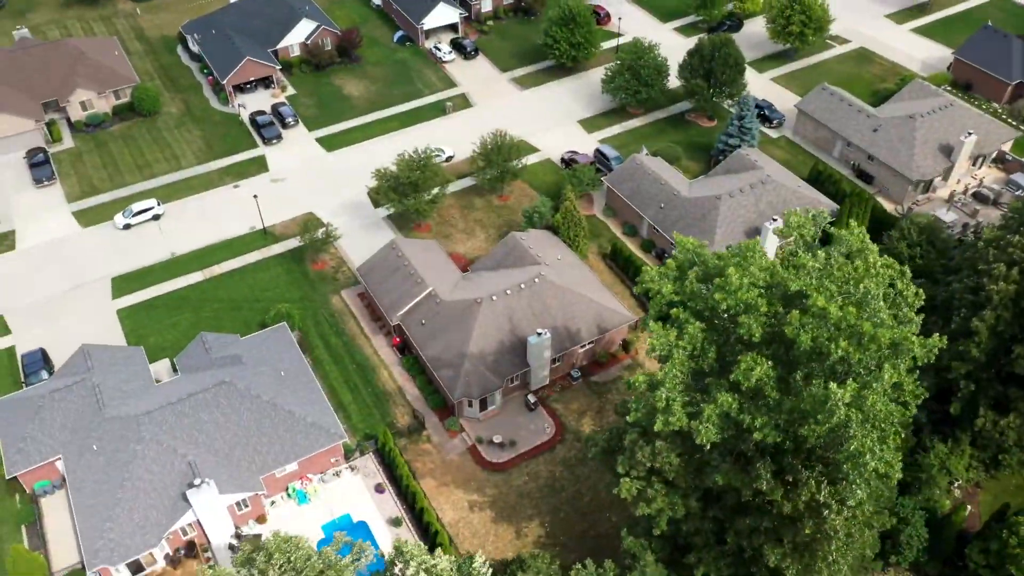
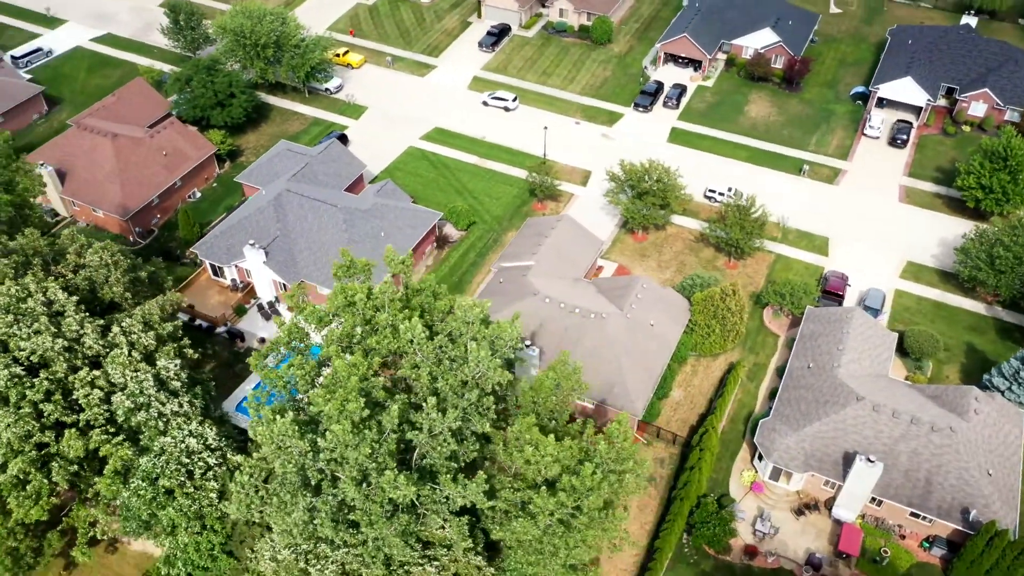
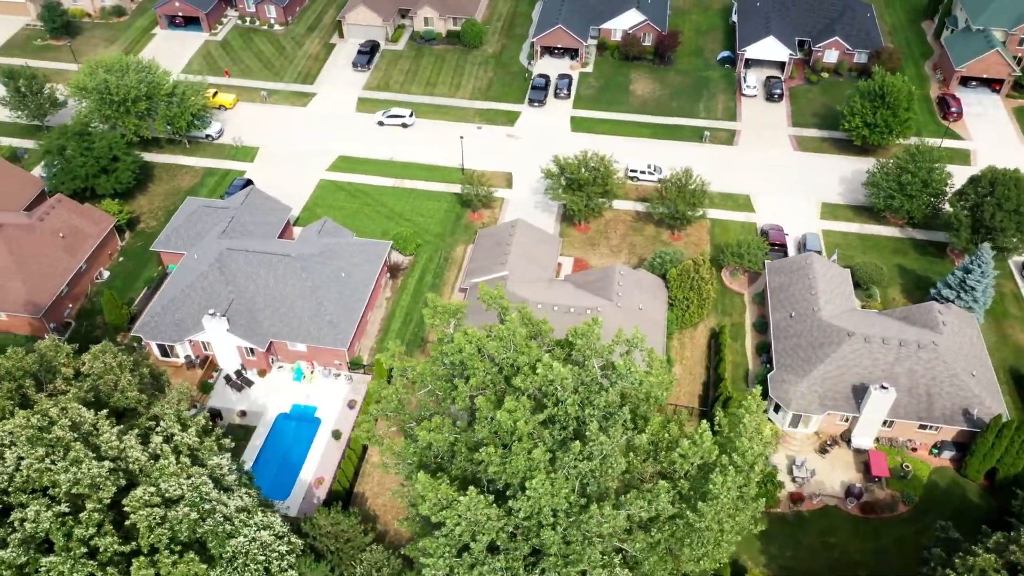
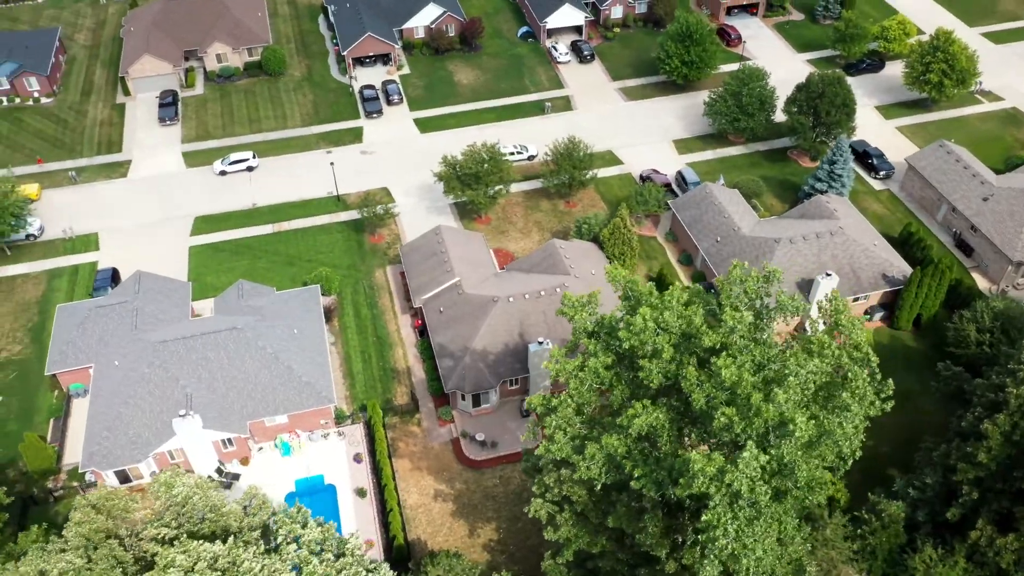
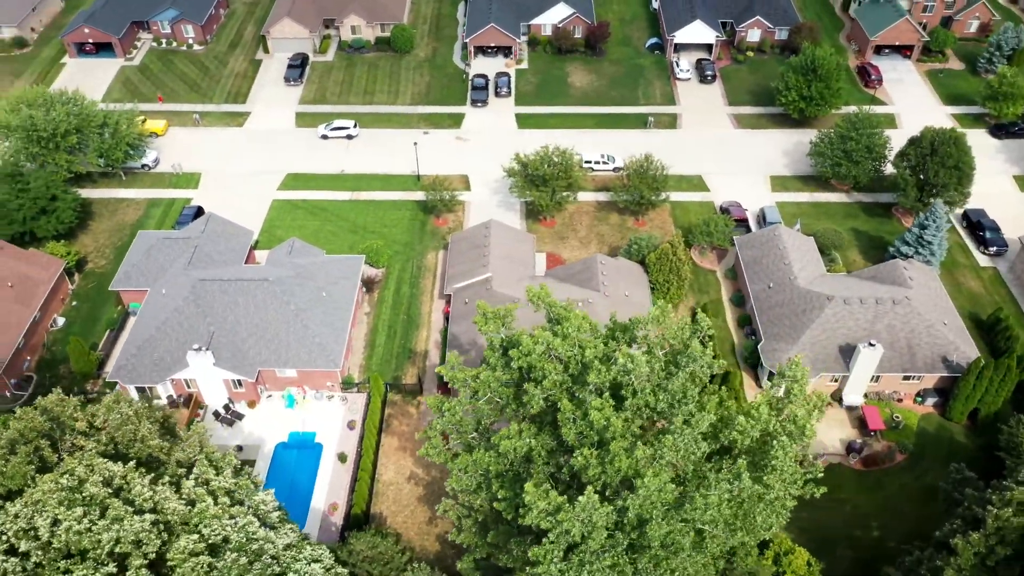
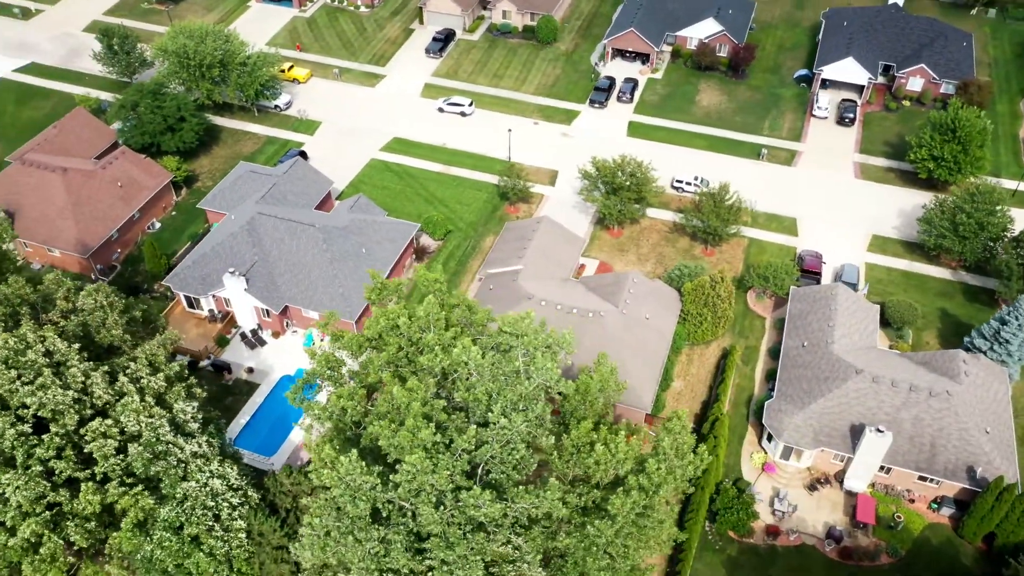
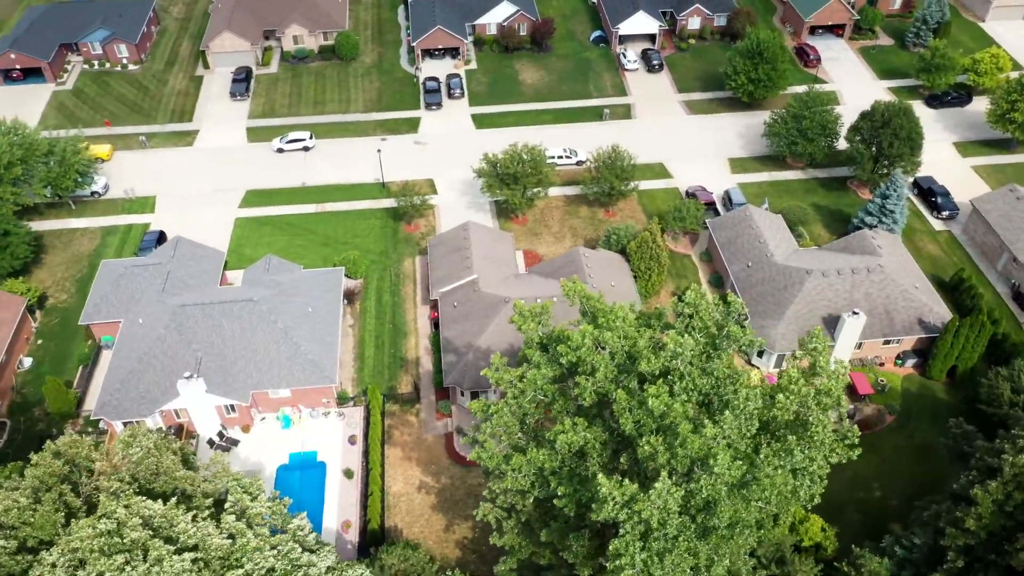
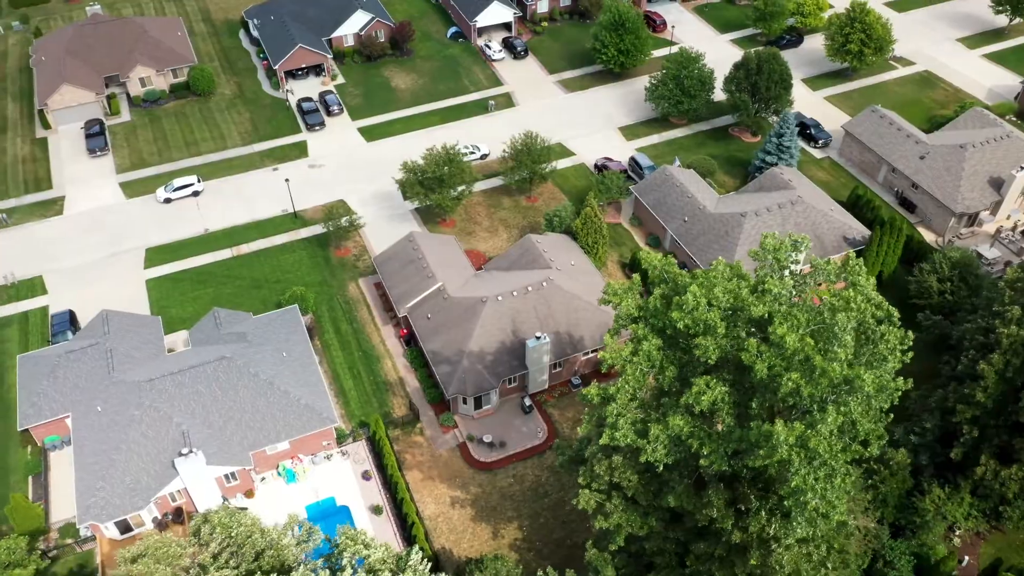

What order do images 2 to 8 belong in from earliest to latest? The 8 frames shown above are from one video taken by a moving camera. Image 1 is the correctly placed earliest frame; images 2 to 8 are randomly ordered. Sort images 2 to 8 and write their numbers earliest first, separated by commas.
8, 4, 7, 5, 3, 6, 2
